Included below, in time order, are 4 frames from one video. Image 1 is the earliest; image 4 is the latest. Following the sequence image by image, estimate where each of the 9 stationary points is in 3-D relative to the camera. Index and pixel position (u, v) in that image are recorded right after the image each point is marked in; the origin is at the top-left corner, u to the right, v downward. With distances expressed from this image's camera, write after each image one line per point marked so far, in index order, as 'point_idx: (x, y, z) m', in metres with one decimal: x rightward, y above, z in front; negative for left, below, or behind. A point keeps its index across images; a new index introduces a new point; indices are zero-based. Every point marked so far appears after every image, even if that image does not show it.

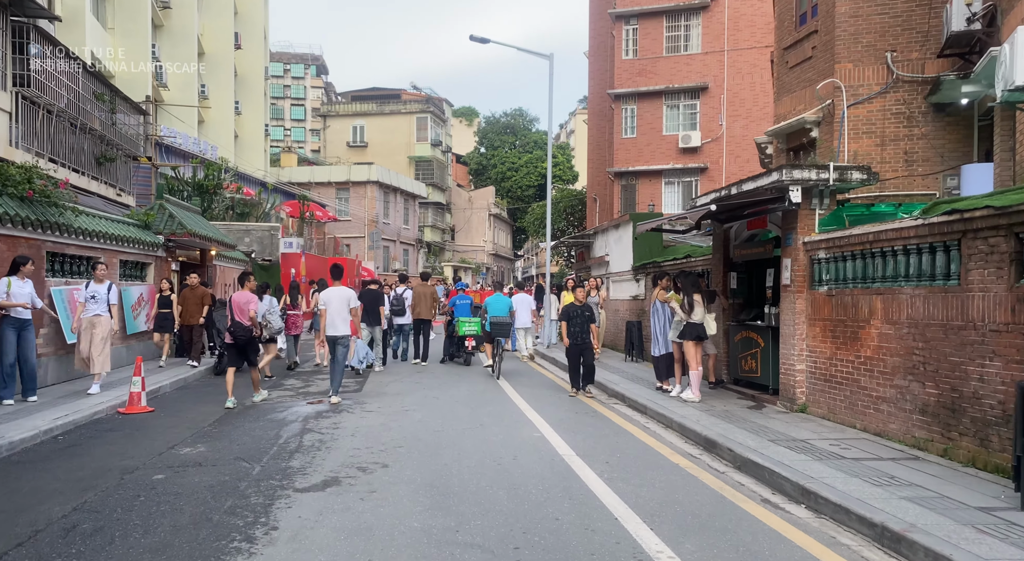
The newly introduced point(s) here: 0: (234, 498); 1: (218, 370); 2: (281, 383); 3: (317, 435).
0: (-2.1, -1.7, +5.9) m
1: (-5.5, -1.7, +14.4) m
2: (-4.0, -1.8, +13.4) m
3: (-2.2, -1.7, +8.6) m
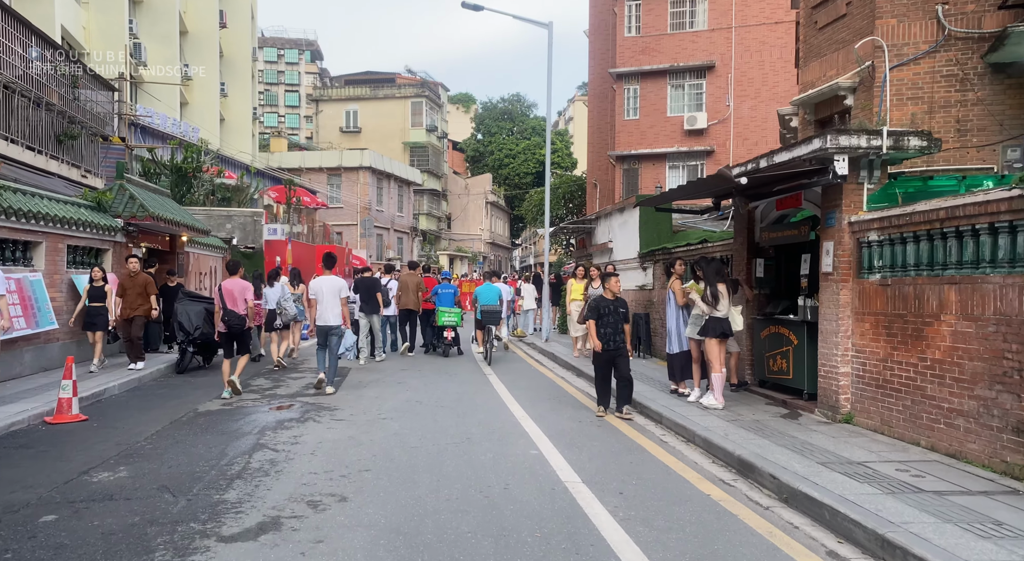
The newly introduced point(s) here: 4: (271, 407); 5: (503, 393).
0: (-2.2, -1.6, +4.5) m
1: (-5.6, -1.5, +13.0) m
2: (-4.1, -1.6, +12.0) m
3: (-2.3, -1.6, +7.2) m
4: (-3.1, -1.6, +9.8) m
5: (-0.1, -1.6, +11.0) m
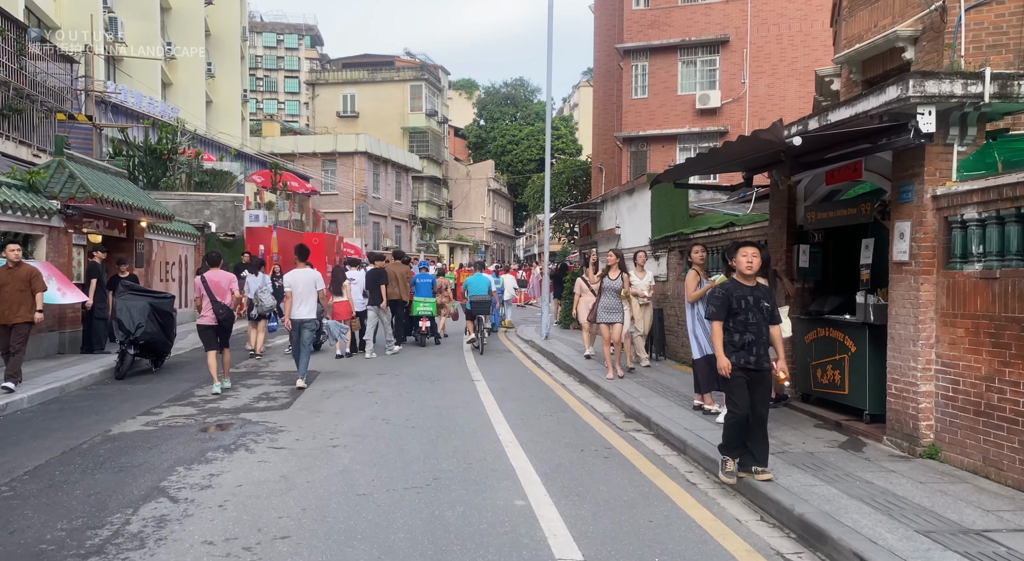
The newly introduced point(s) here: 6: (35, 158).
0: (-2.4, -1.6, +2.7) m
1: (-5.7, -1.4, +11.2) m
2: (-4.2, -1.5, +10.2) m
3: (-2.4, -1.5, +5.4) m
4: (-3.2, -1.5, +8.0) m
5: (-0.3, -1.5, +9.1) m
6: (-10.8, +2.8, +17.4) m
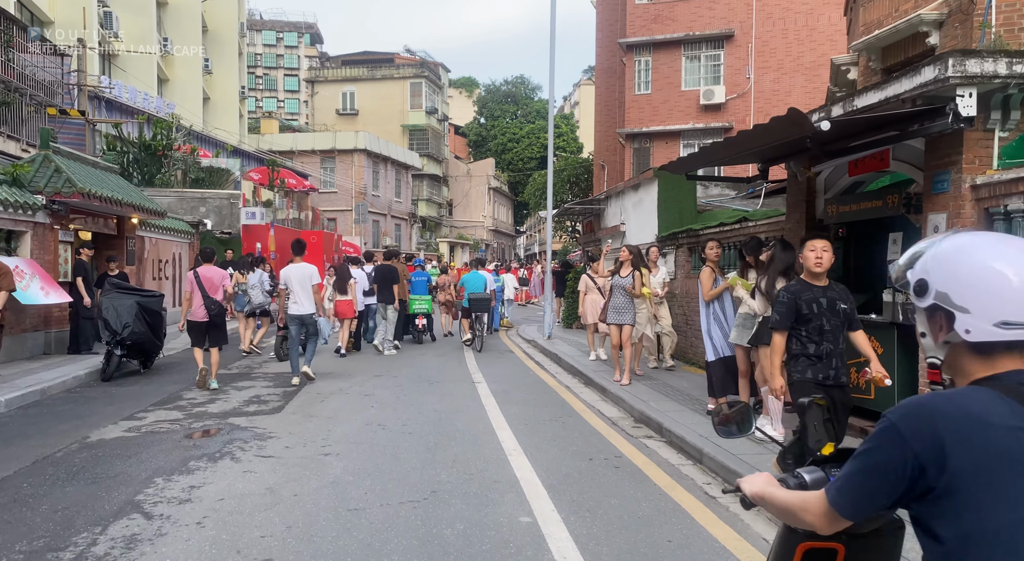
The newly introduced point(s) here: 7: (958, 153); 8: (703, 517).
0: (-2.3, -1.6, +2.2) m
1: (-5.7, -1.3, +10.8) m
2: (-4.2, -1.5, +9.8) m
3: (-2.4, -1.5, +4.9) m
4: (-3.2, -1.5, +7.6) m
5: (-0.2, -1.5, +8.7) m
6: (-10.8, +2.8, +16.9) m
7: (+3.3, +0.9, +5.7) m
8: (+1.2, -1.5, +5.1) m
